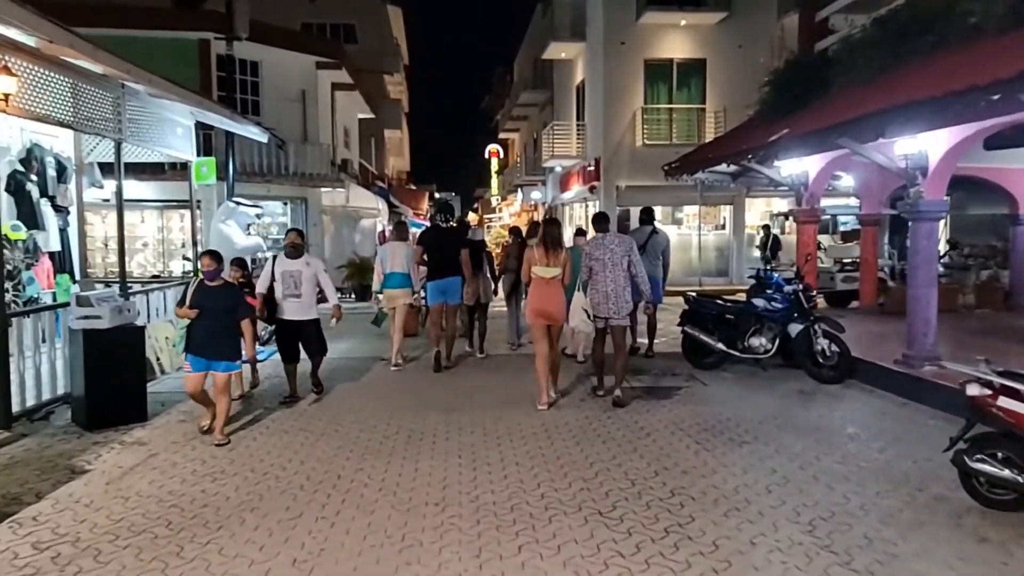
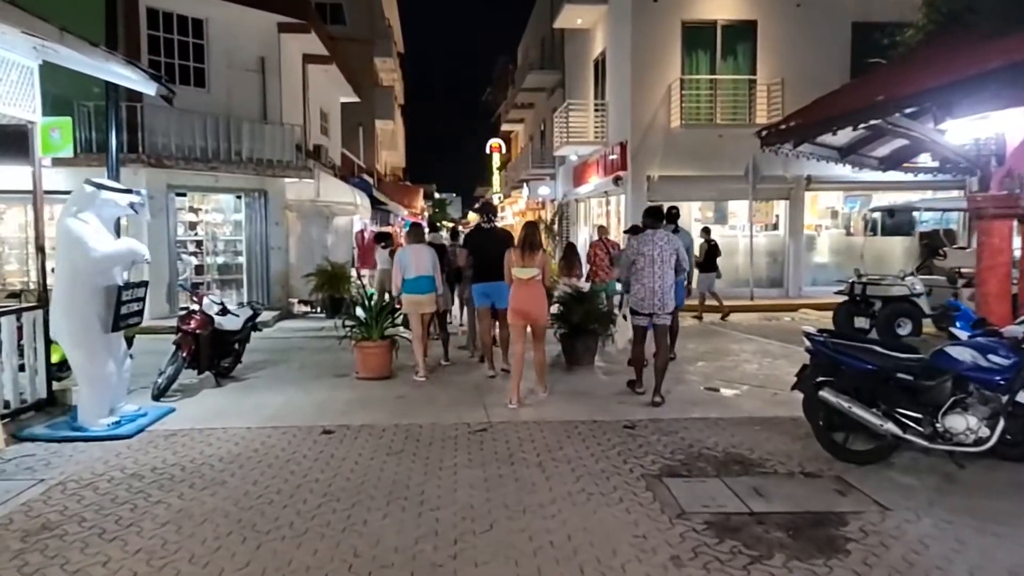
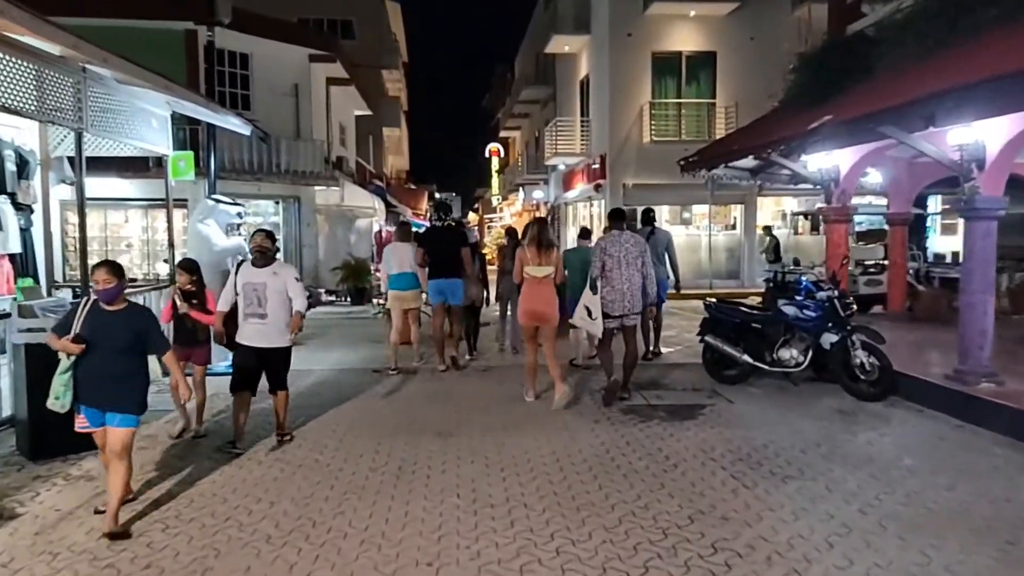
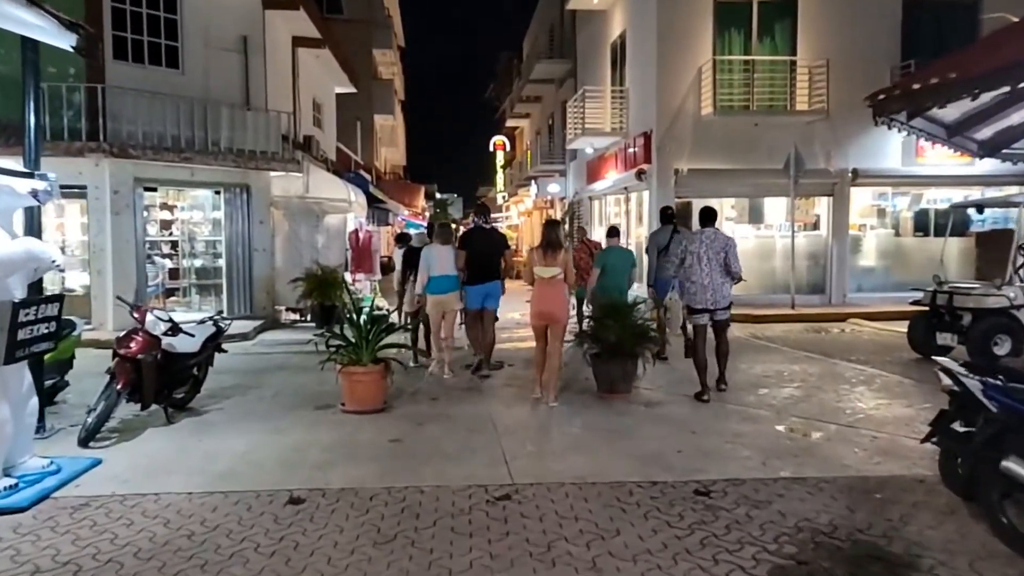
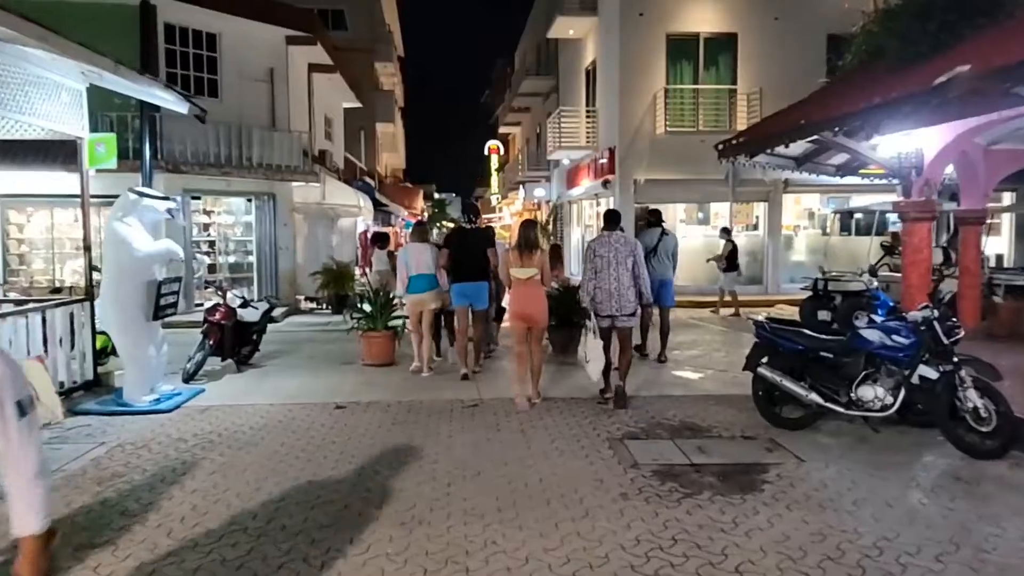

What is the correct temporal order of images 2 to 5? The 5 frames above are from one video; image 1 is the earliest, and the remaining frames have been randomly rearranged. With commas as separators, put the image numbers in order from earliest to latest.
3, 5, 2, 4
